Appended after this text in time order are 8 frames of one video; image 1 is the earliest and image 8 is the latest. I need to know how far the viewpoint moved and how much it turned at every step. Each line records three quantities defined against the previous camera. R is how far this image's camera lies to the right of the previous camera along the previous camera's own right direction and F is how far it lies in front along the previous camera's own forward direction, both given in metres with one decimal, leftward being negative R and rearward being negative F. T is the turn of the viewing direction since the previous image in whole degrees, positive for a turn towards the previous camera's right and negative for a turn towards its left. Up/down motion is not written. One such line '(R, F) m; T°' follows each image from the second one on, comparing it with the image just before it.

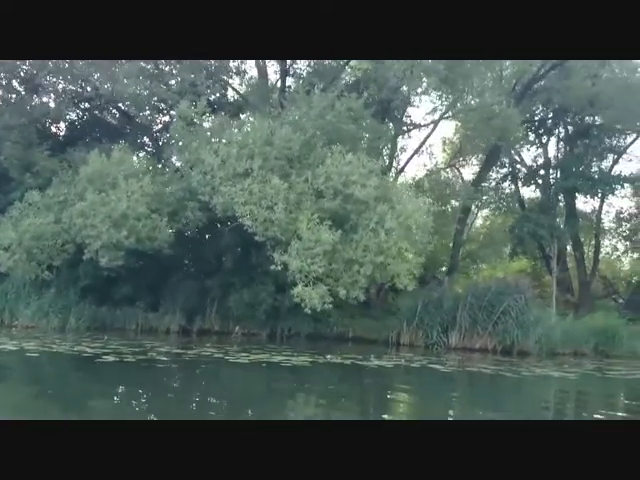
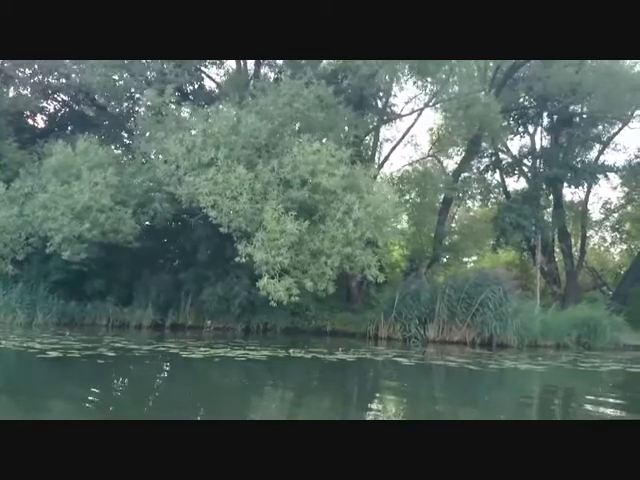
(+0.3, +0.2) m; 0°
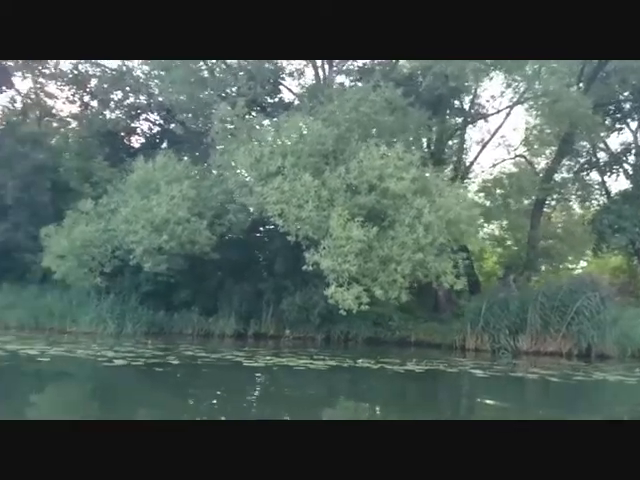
(+0.3, +0.2) m; -9°
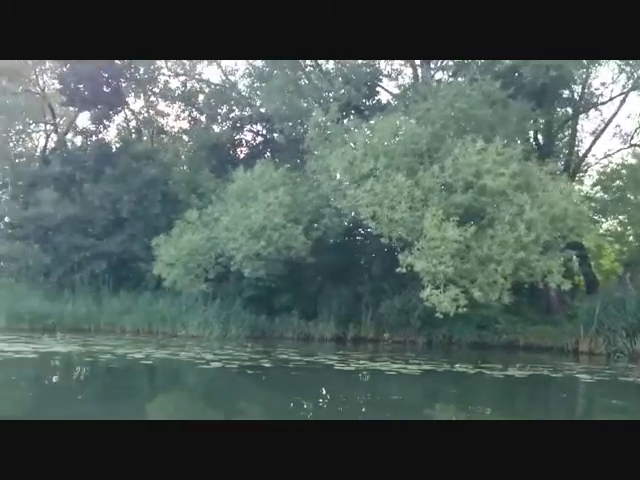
(+0.2, +0.1) m; -10°
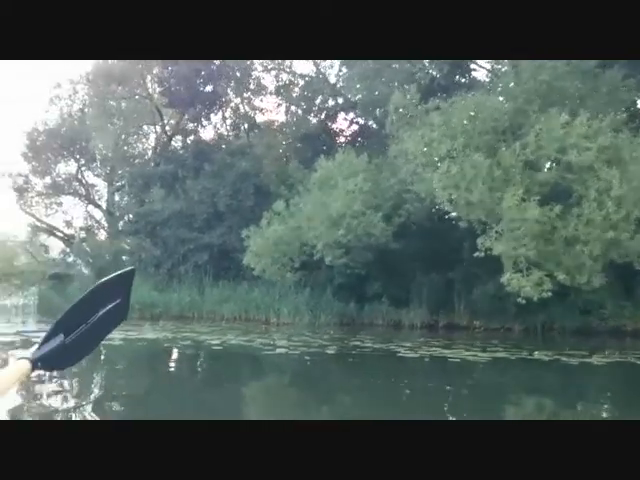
(+0.4, +0.1) m; -11°
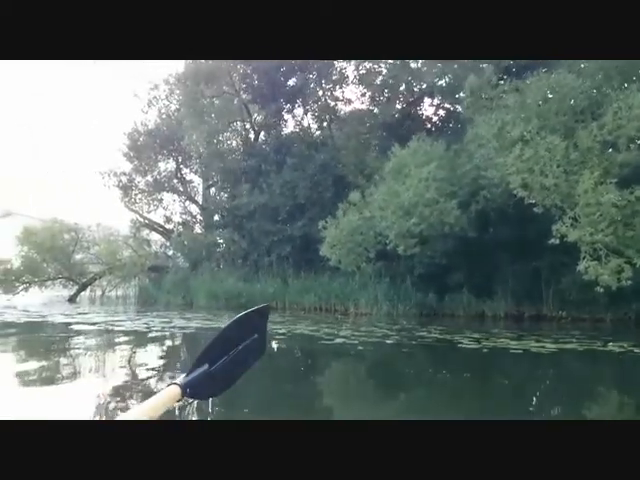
(+0.3, 0.0) m; -9°
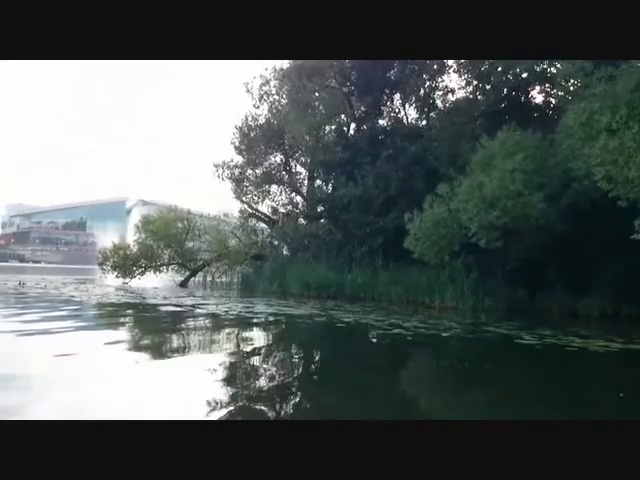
(+0.5, -0.1) m; -11°
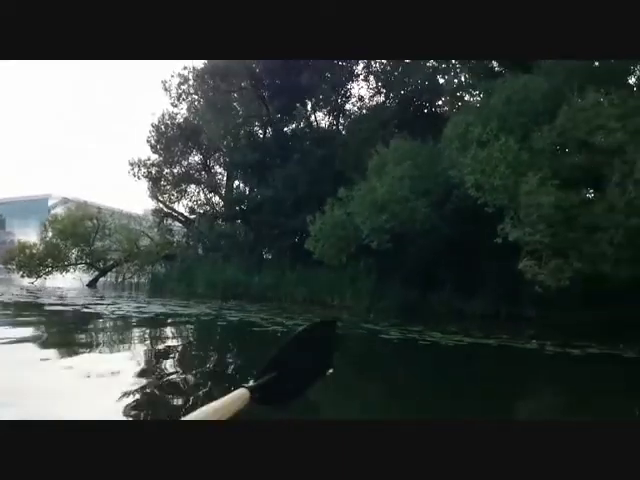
(+0.4, -0.2) m; +7°
